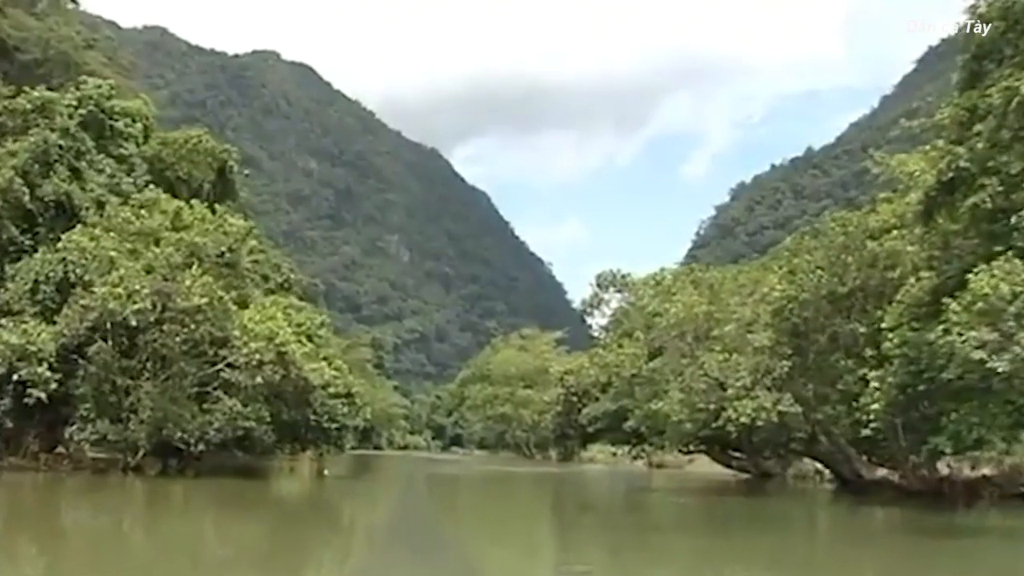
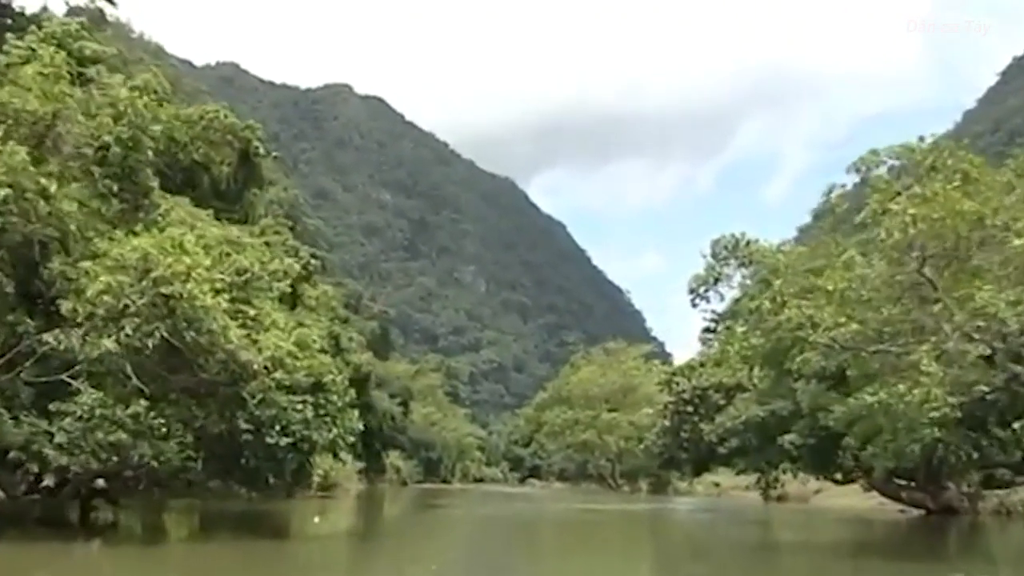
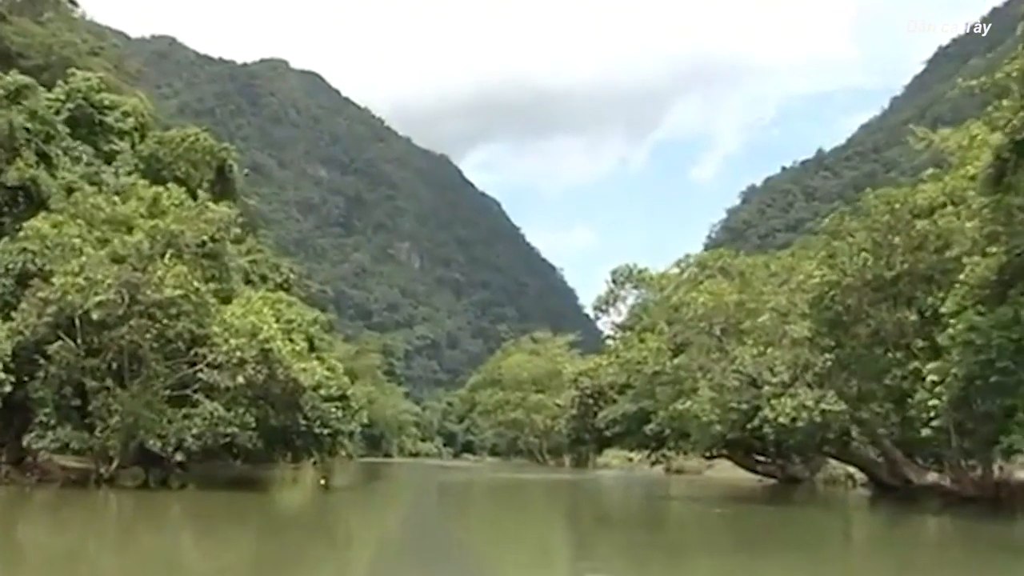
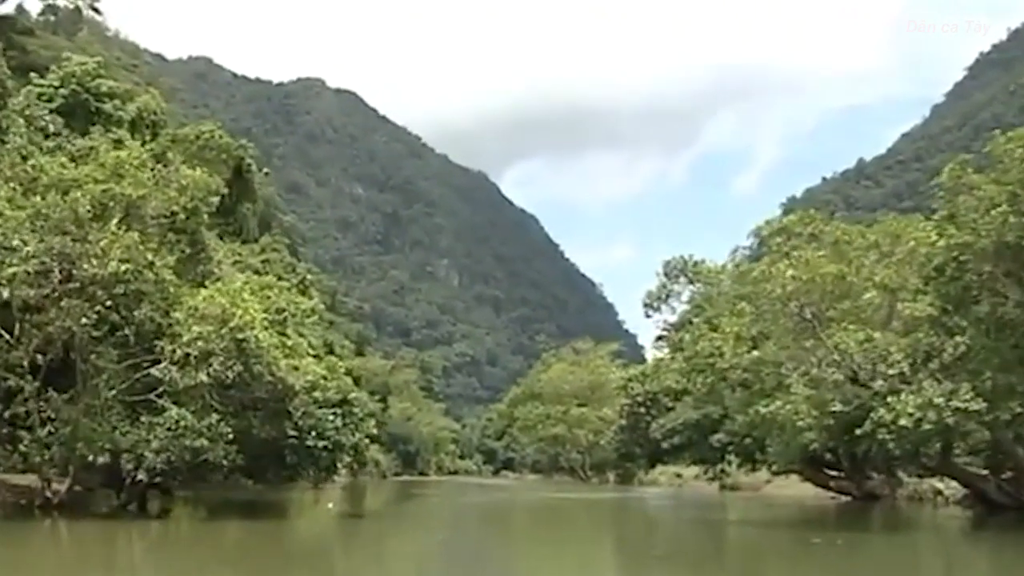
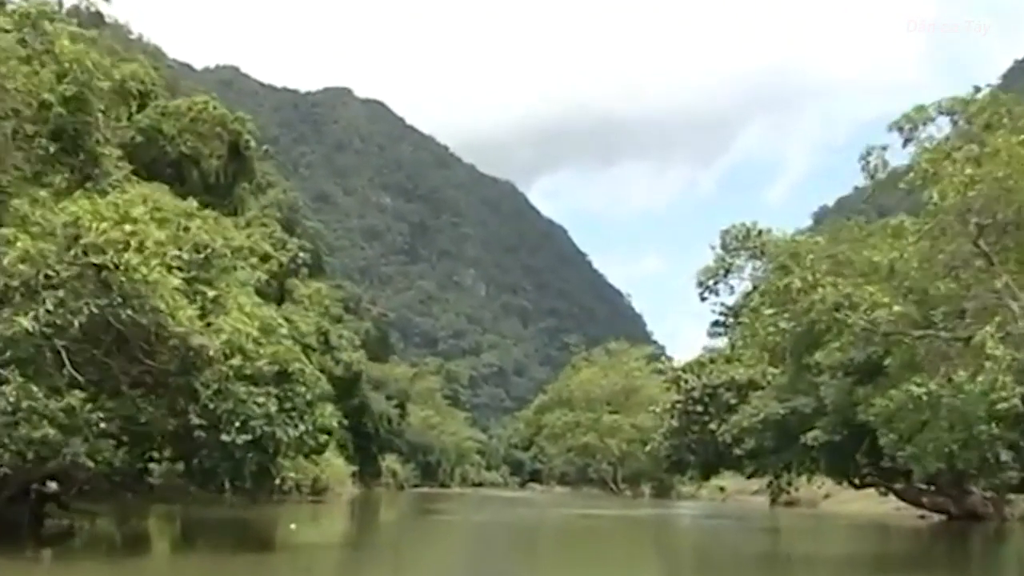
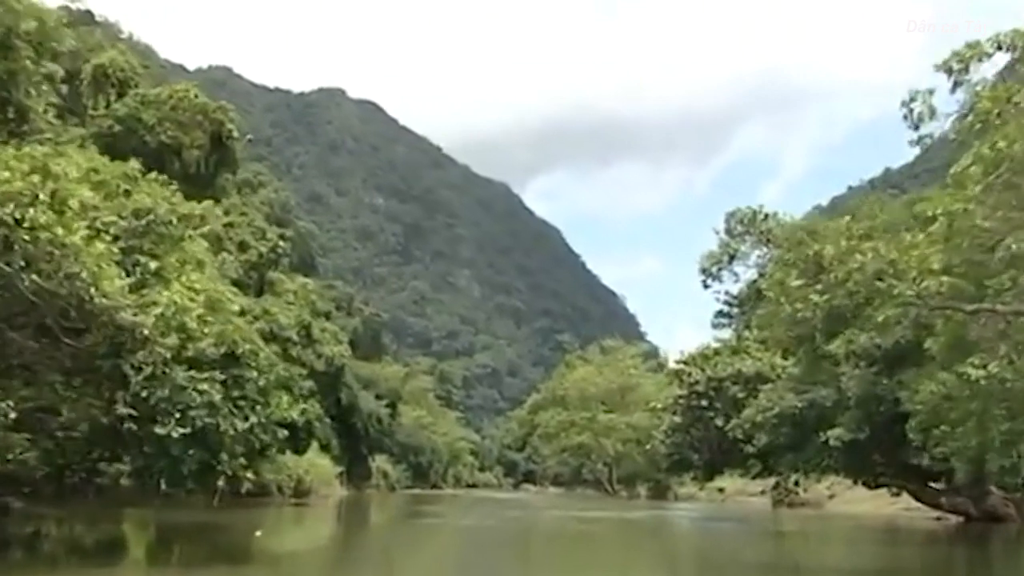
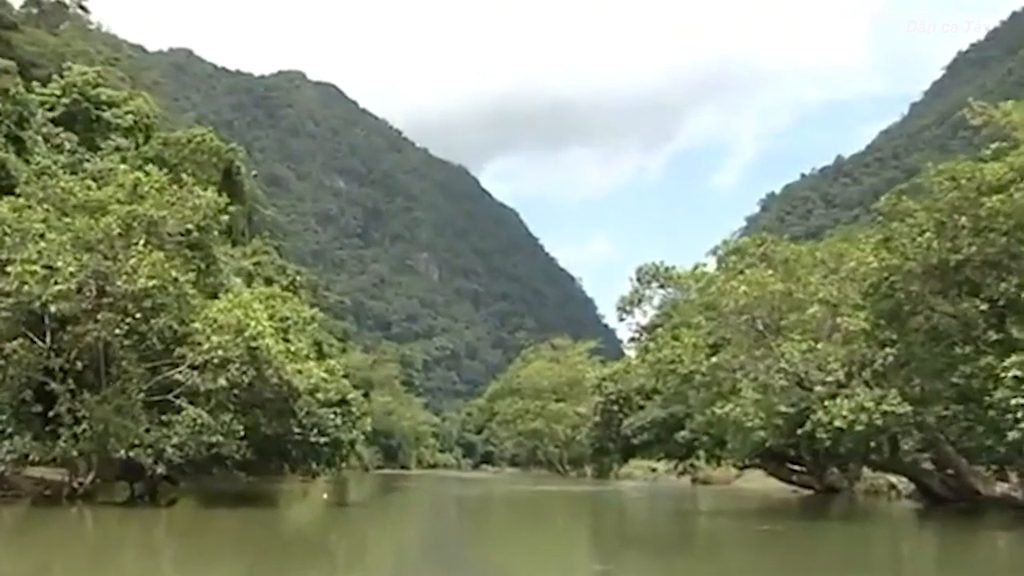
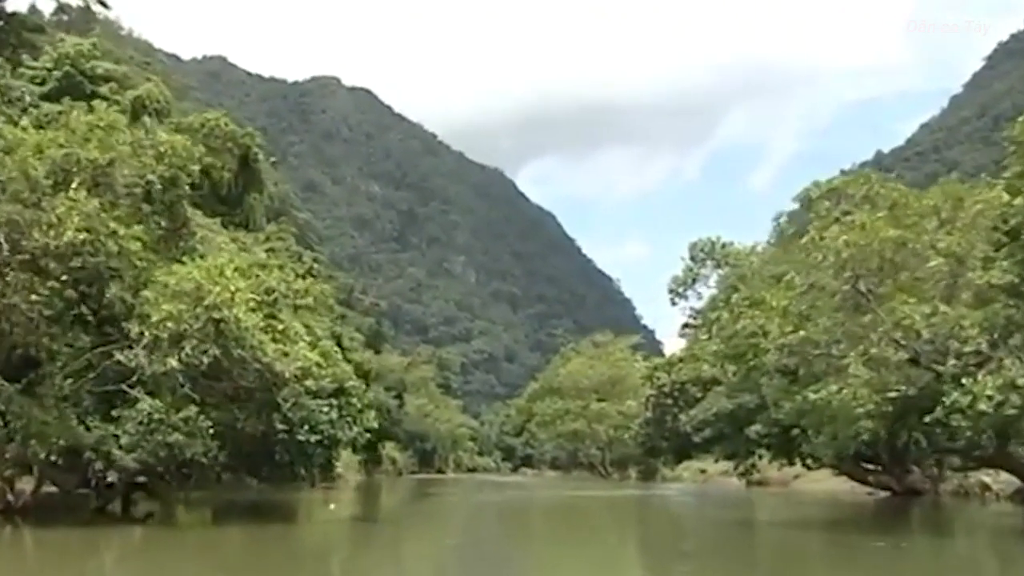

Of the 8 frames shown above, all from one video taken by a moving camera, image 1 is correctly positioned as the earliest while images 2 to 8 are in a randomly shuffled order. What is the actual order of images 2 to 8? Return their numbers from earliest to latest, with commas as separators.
3, 7, 4, 8, 2, 5, 6
